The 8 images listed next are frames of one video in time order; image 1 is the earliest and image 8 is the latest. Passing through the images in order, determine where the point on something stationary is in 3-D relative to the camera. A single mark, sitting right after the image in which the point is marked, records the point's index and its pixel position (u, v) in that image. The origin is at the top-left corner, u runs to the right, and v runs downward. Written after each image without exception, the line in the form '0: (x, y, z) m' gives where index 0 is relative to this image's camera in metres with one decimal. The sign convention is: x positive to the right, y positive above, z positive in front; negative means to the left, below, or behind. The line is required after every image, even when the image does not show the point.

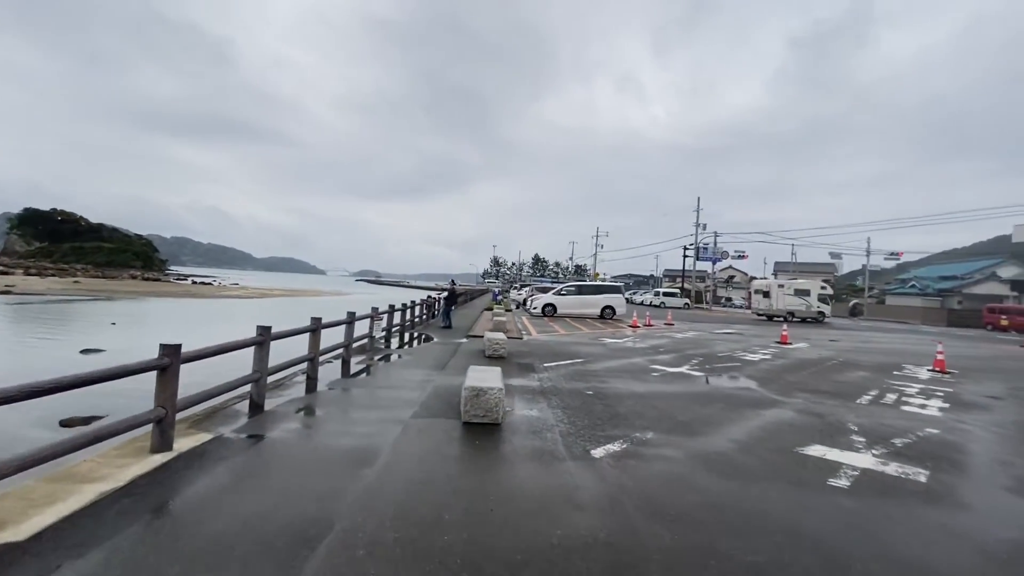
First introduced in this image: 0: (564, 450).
0: (+0.5, -1.7, +5.0) m
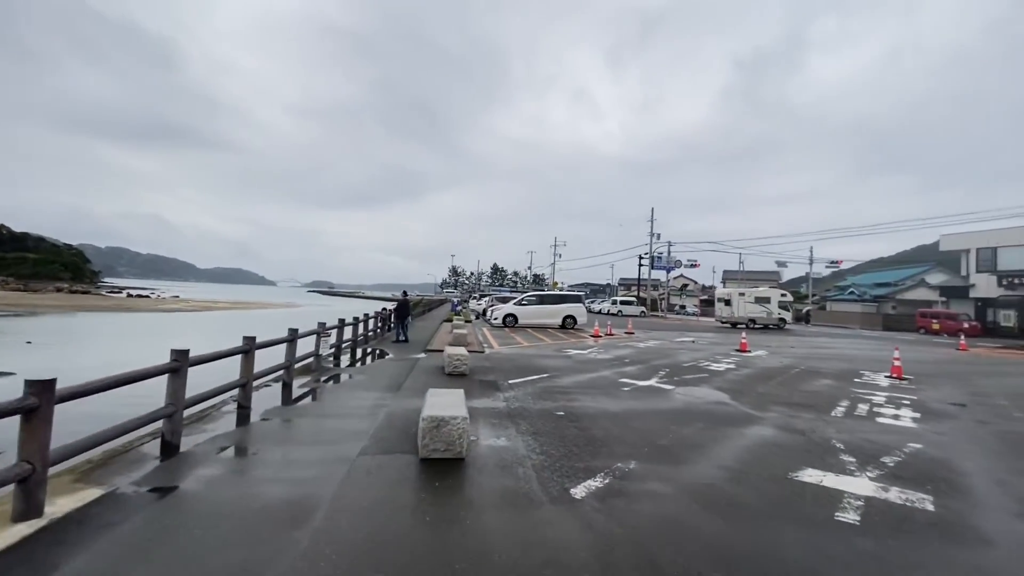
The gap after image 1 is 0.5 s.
0: (+0.2, -1.8, +4.3) m
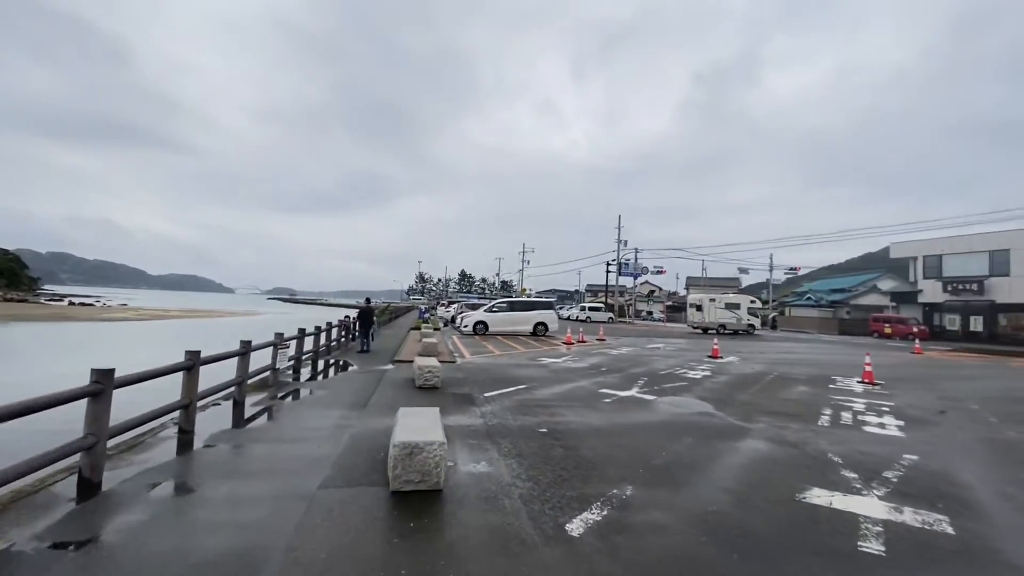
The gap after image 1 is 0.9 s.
0: (+0.1, -1.9, +3.8) m
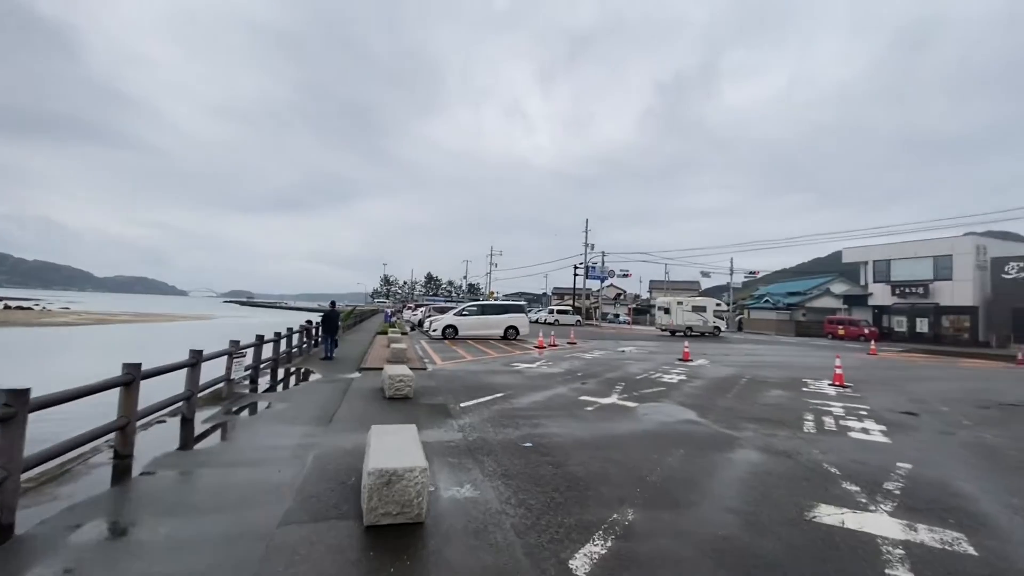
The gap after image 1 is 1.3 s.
0: (+0.1, -1.9, +3.3) m
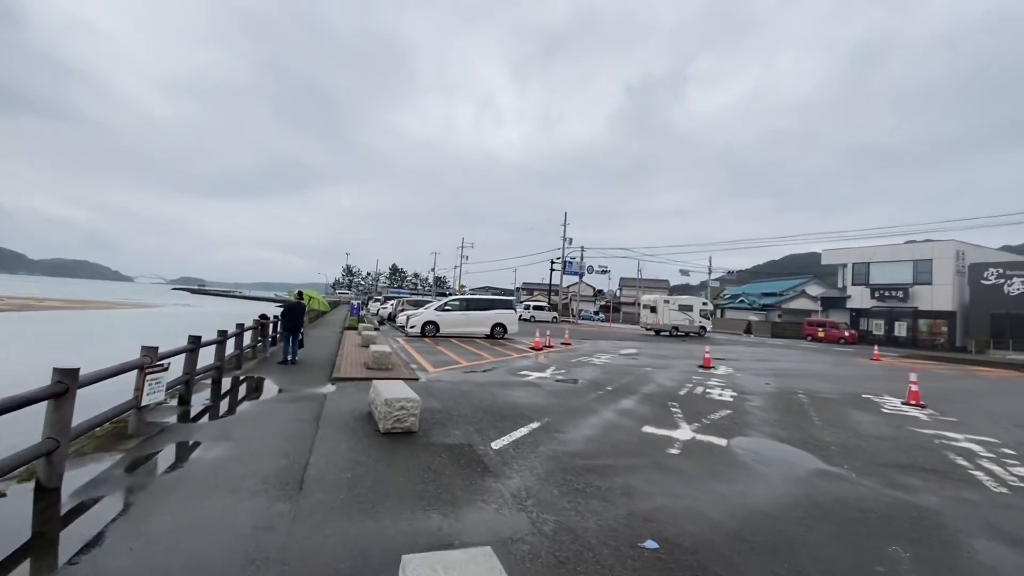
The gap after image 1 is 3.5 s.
0: (+1.2, -1.8, +0.8) m
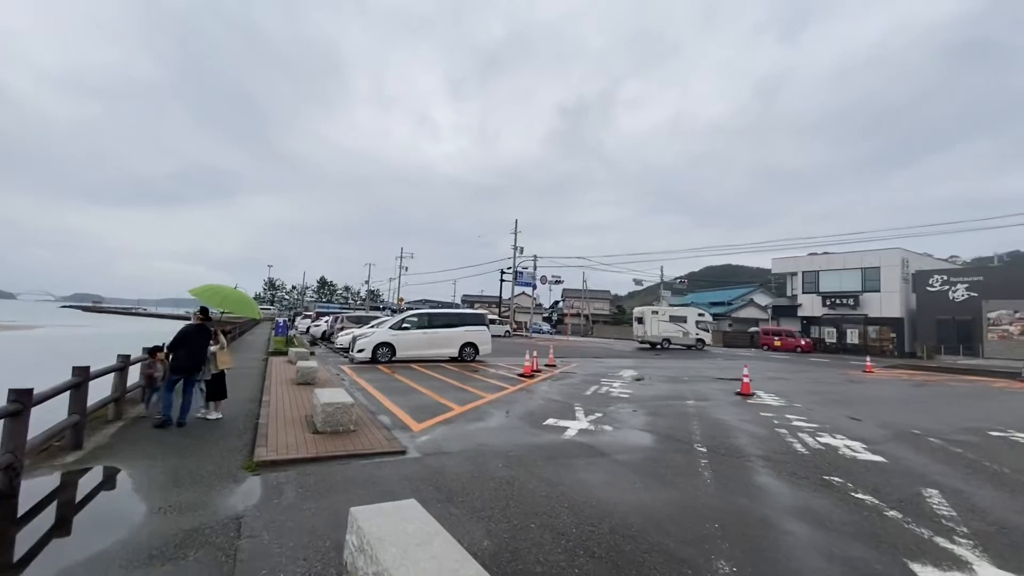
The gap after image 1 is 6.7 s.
0: (+3.1, -1.7, -2.8) m
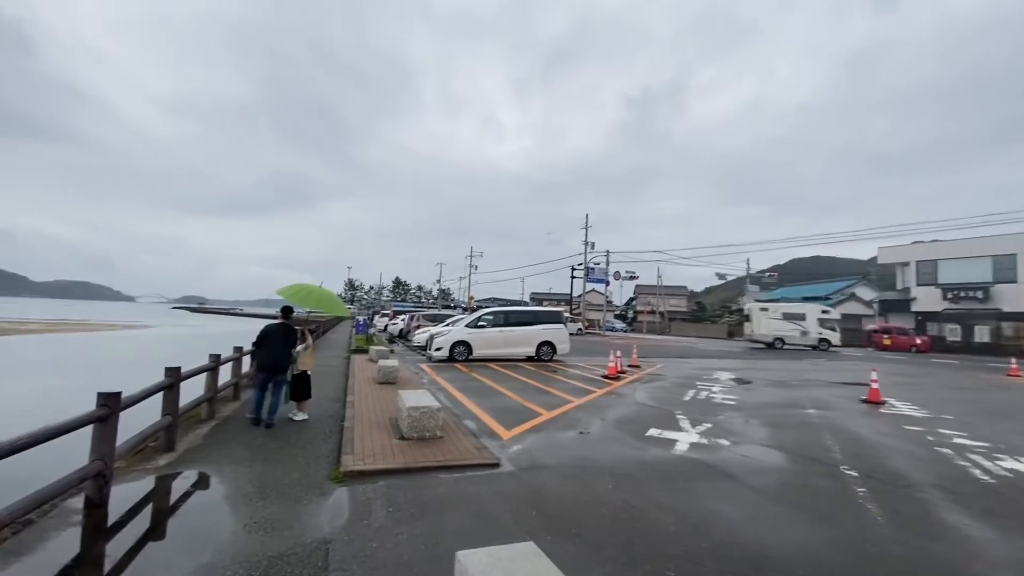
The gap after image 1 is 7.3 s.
0: (+3.0, -1.6, -4.1) m
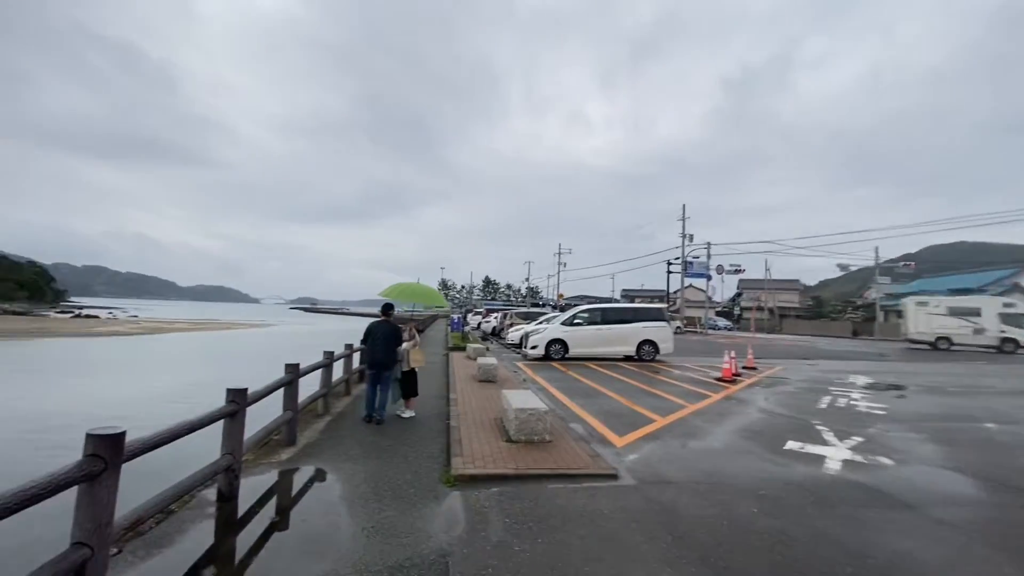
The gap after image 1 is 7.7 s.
0: (+2.5, -1.6, -5.0) m
